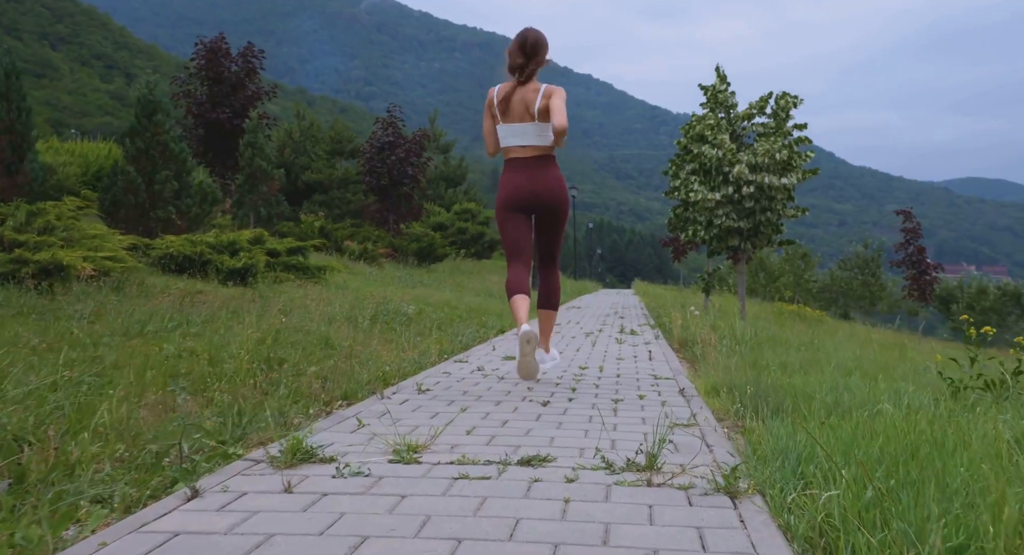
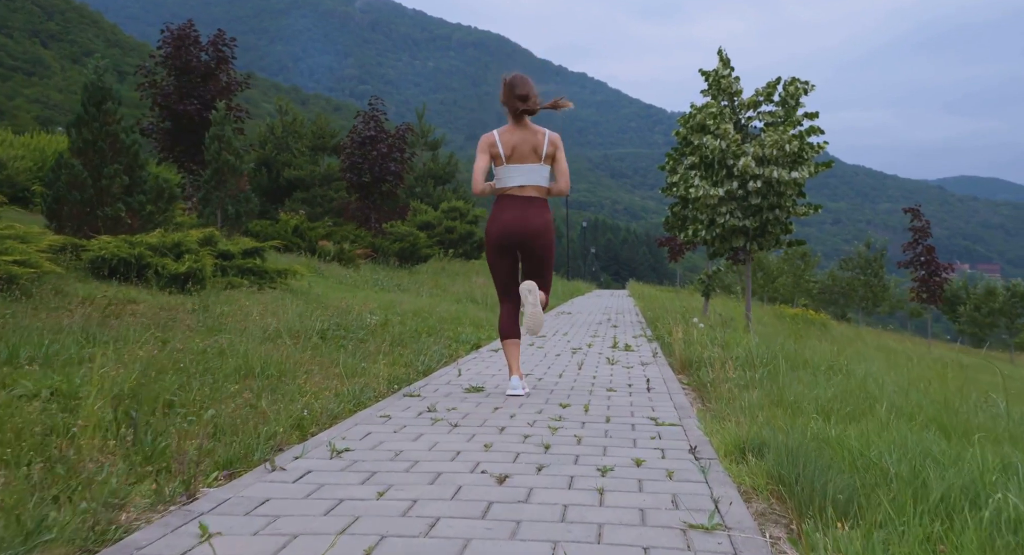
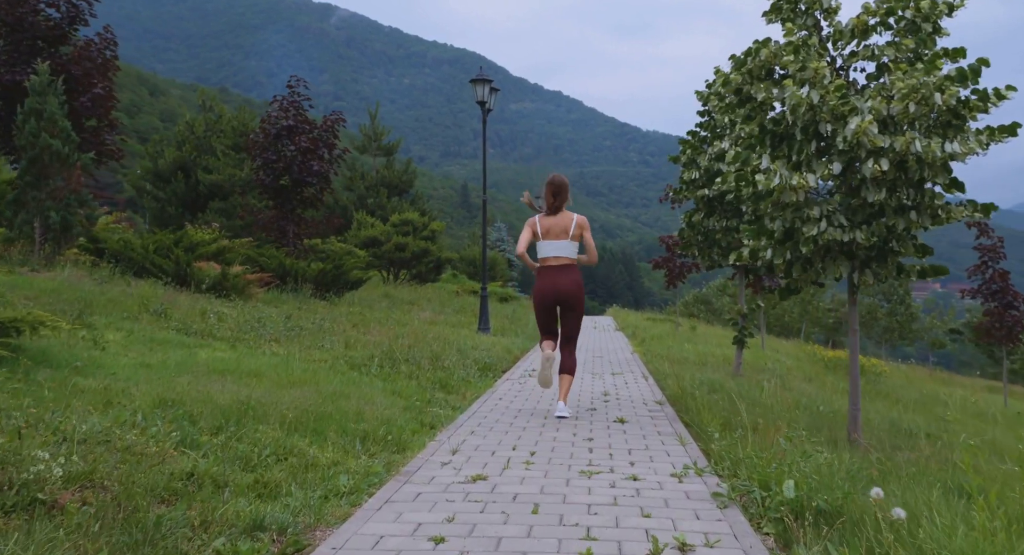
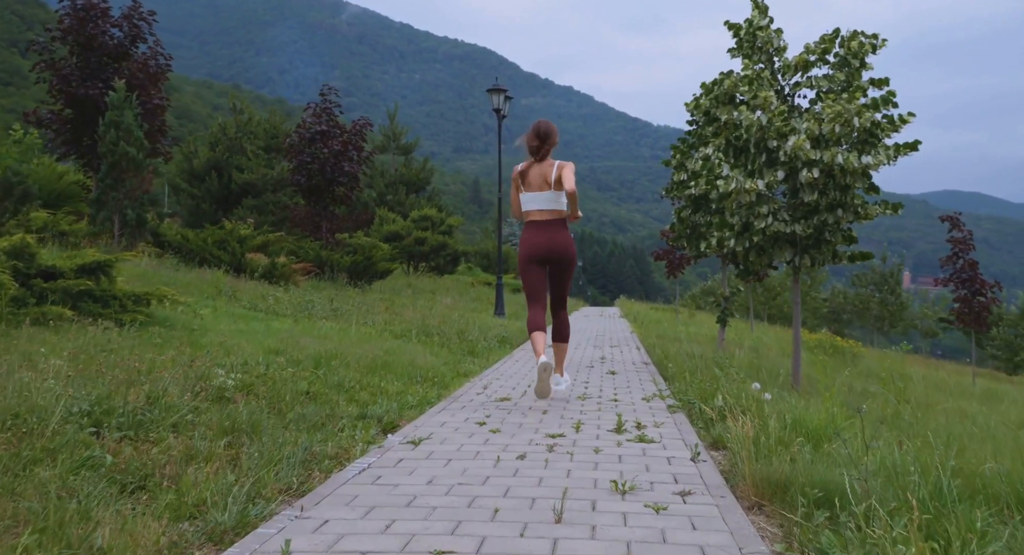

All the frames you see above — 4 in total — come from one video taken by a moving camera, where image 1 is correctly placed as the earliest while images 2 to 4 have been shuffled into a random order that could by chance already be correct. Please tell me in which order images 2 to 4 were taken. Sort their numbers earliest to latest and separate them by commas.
2, 4, 3
